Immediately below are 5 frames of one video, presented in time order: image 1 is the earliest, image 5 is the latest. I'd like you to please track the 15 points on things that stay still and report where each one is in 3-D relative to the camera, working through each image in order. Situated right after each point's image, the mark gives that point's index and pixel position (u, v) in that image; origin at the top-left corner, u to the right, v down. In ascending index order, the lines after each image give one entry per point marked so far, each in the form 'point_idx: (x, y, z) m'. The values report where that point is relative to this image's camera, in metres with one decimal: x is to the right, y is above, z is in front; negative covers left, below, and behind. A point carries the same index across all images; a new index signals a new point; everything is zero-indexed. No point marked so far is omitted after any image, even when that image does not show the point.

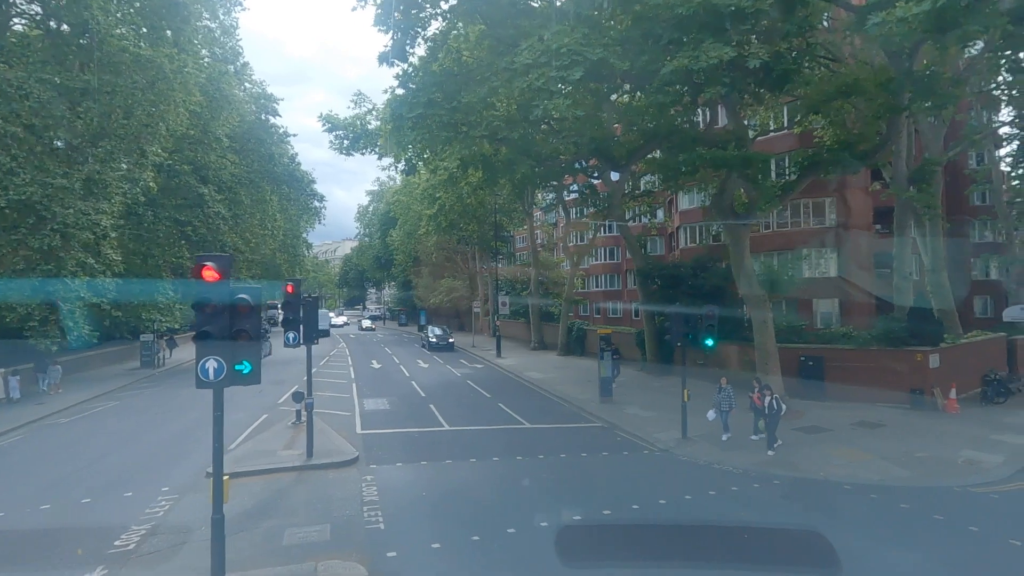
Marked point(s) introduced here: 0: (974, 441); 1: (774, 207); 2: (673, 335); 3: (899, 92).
0: (+13.5, -4.5, +15.6) m
1: (+8.3, +2.8, +17.4) m
2: (+5.3, -1.5, +17.5) m
3: (+10.8, +5.7, +14.9) m
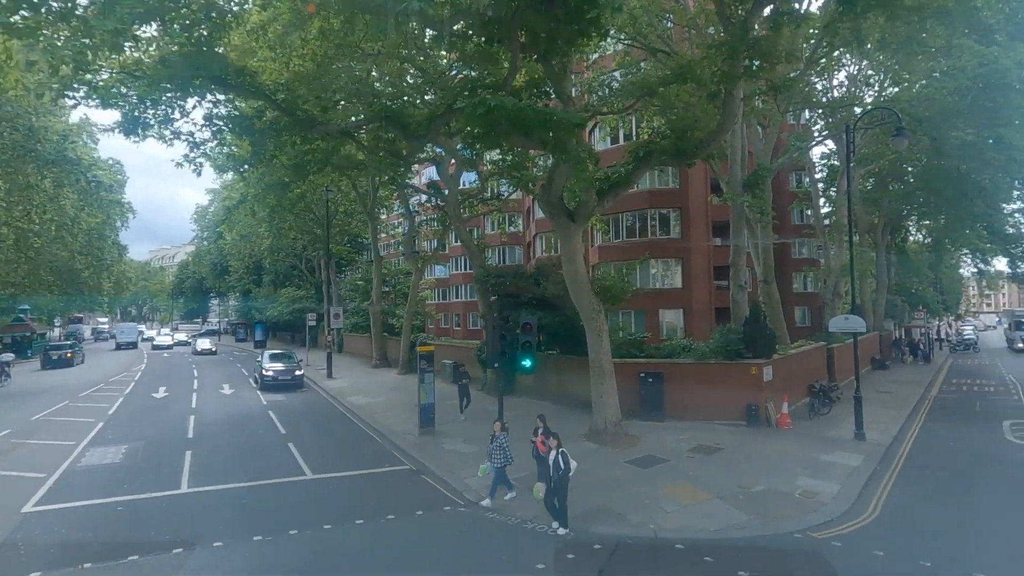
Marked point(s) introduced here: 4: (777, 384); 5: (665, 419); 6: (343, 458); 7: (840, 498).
0: (+7.9, -4.8, +14.2) m
1: (+2.5, +2.5, +14.9) m
2: (-0.5, -1.8, +14.3) m
3: (+5.5, +5.5, +13.2) m
4: (+9.9, -3.6, +19.8) m
5: (+5.5, -4.7, +19.2) m
6: (-5.2, -5.2, +16.5) m
7: (+7.4, -4.8, +12.1) m
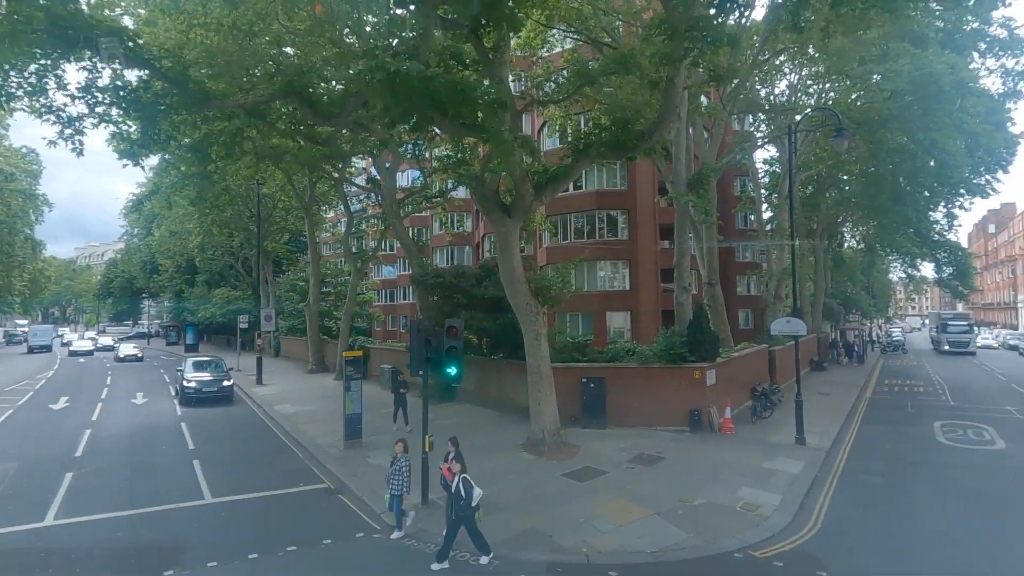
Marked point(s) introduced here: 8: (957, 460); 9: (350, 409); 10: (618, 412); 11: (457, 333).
0: (+6.1, -4.8, +13.7) m
1: (+0.7, +2.5, +13.9) m
2: (-2.3, -1.7, +13.0) m
3: (+3.8, +5.4, +12.5) m
4: (+7.6, -3.7, +19.4) m
5: (+3.3, -4.8, +18.4) m
6: (-7.2, -5.2, +14.8) m
7: (+5.8, -4.8, +11.6) m
8: (+13.8, -5.3, +16.5) m
9: (-5.2, -3.9, +17.2) m
10: (+3.7, -4.3, +18.4) m
11: (-1.2, -1.1, +12.8) m
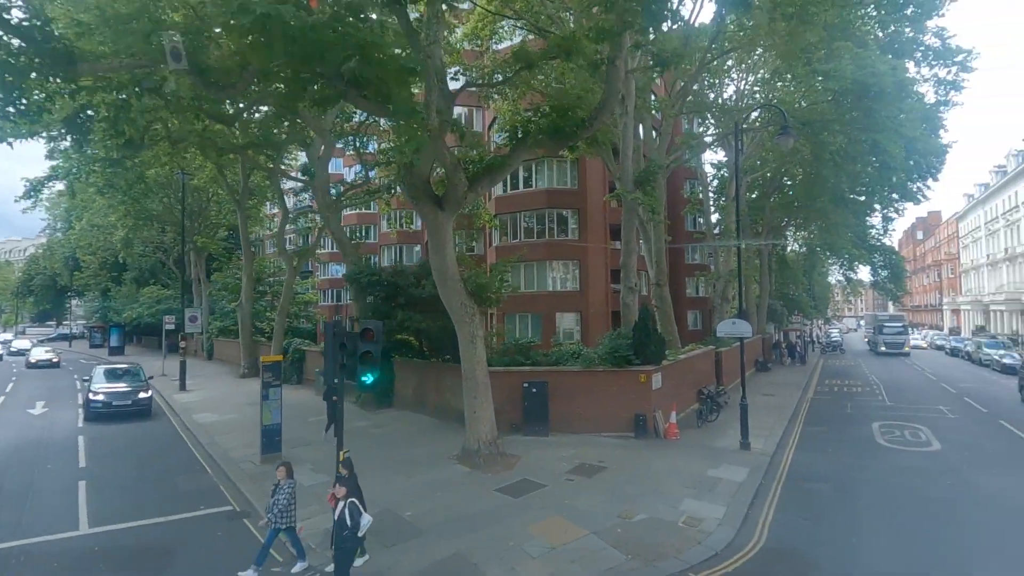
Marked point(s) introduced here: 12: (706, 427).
0: (+4.4, -4.8, +13.0) m
1: (-1.0, +2.6, +12.8) m
2: (-3.8, -1.7, +11.7) m
3: (+2.3, +5.4, +11.6) m
4: (+5.4, -3.7, +18.9) m
5: (+1.2, -4.7, +17.5) m
6: (-8.9, -5.1, +13.1) m
7: (+4.3, -4.8, +10.9) m
8: (+11.9, -5.4, +16.5) m
9: (-7.1, -3.8, +15.6) m
10: (+1.6, -4.3, +17.6) m
11: (-2.7, -1.0, +11.6) m
12: (+7.2, -5.1, +19.6) m
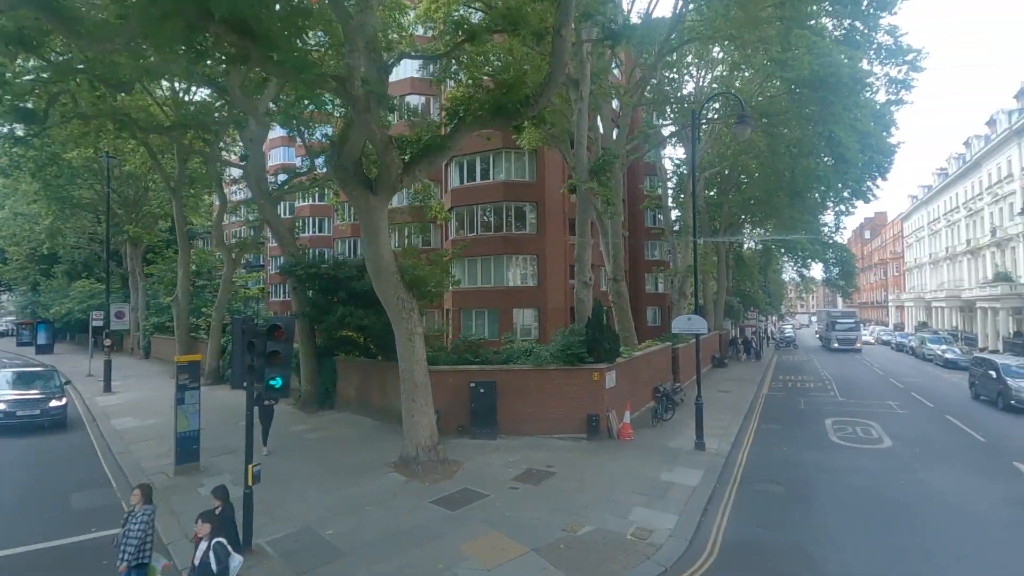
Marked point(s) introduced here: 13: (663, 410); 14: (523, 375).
0: (+3.1, -4.7, +12.3) m
1: (-2.3, +2.7, +11.7) m
2: (-5.1, -1.5, +10.3) m
3: (+1.1, +5.6, +10.7) m
4: (+3.7, -3.5, +18.1) m
5: (-0.4, -4.6, +16.5) m
6: (-10.3, -4.9, +11.4) m
7: (+3.1, -4.7, +10.1) m
8: (+10.3, -5.2, +16.2) m
9: (-8.6, -3.6, +14.0) m
10: (0.0, -4.1, +16.6) m
11: (-4.0, -0.9, +10.3) m
12: (+5.3, -4.9, +19.0) m
13: (+5.5, -4.5, +19.5) m
14: (+0.3, -2.7, +16.6) m
